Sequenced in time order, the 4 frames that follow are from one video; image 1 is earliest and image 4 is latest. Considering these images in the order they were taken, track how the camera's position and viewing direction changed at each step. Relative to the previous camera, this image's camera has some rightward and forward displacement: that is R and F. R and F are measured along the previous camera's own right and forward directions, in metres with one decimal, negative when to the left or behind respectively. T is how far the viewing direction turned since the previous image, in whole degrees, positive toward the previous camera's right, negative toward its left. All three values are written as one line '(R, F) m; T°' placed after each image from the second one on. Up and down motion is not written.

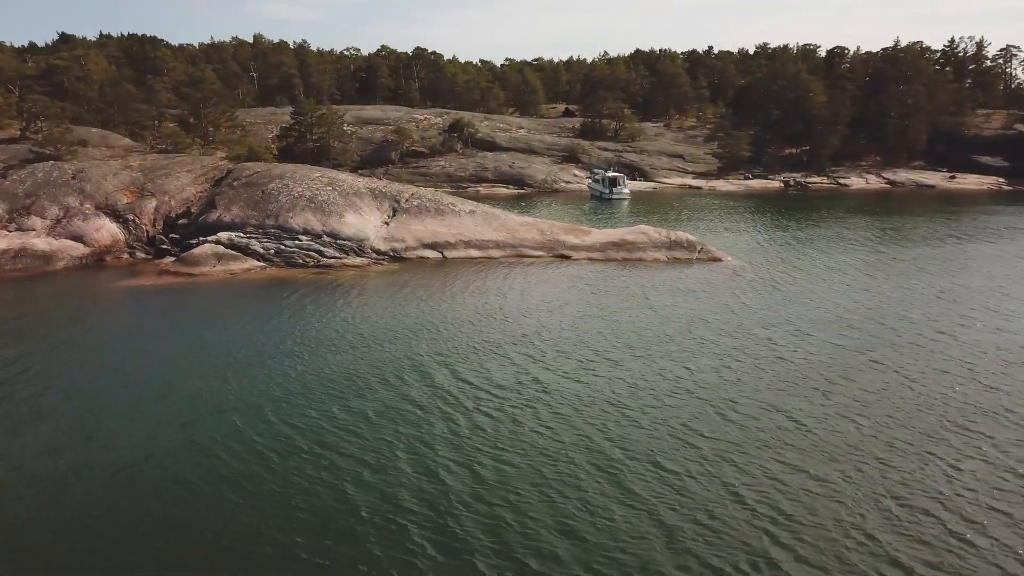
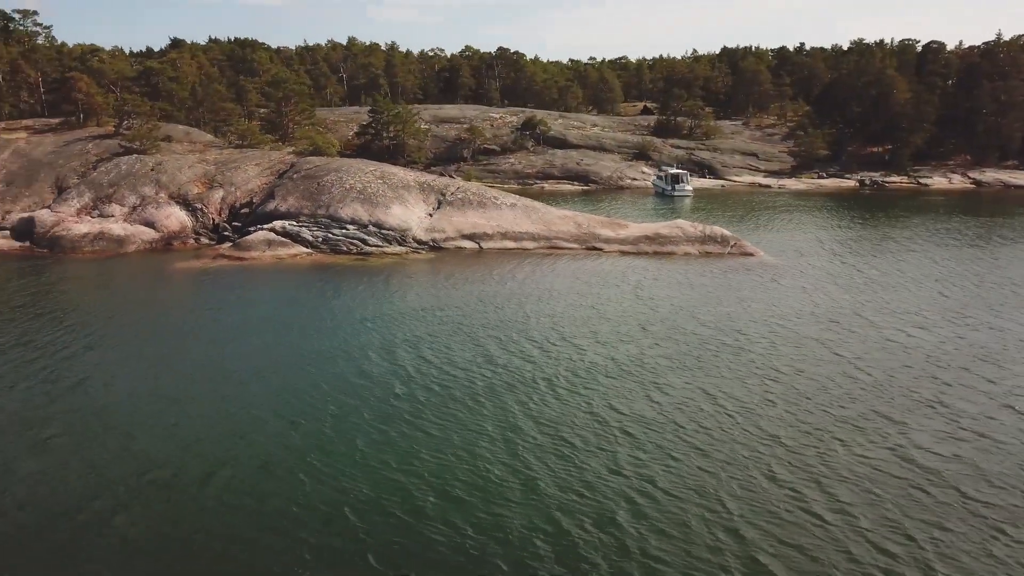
(+4.9, -1.4) m; -8°
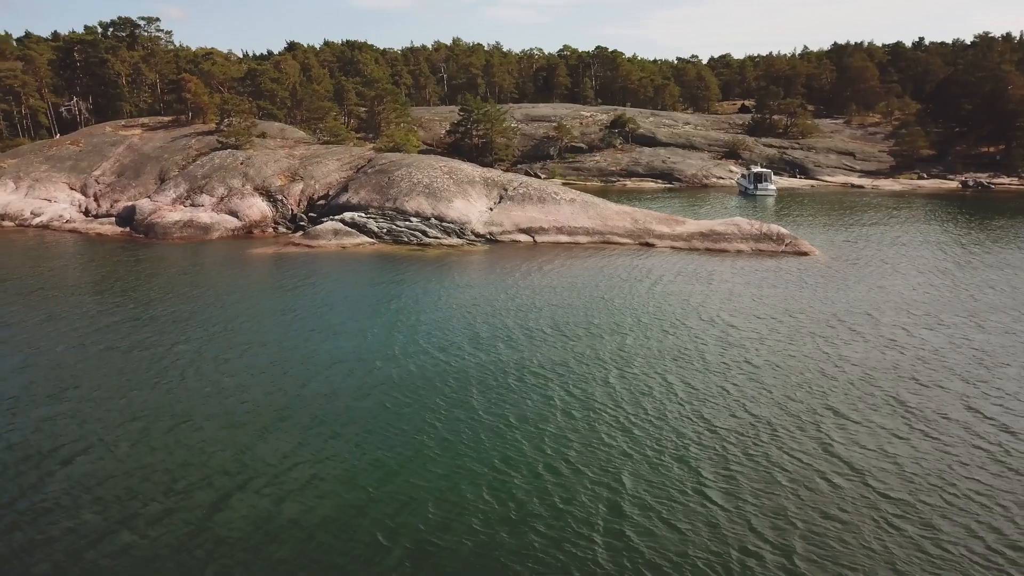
(+4.7, -0.9) m; -9°
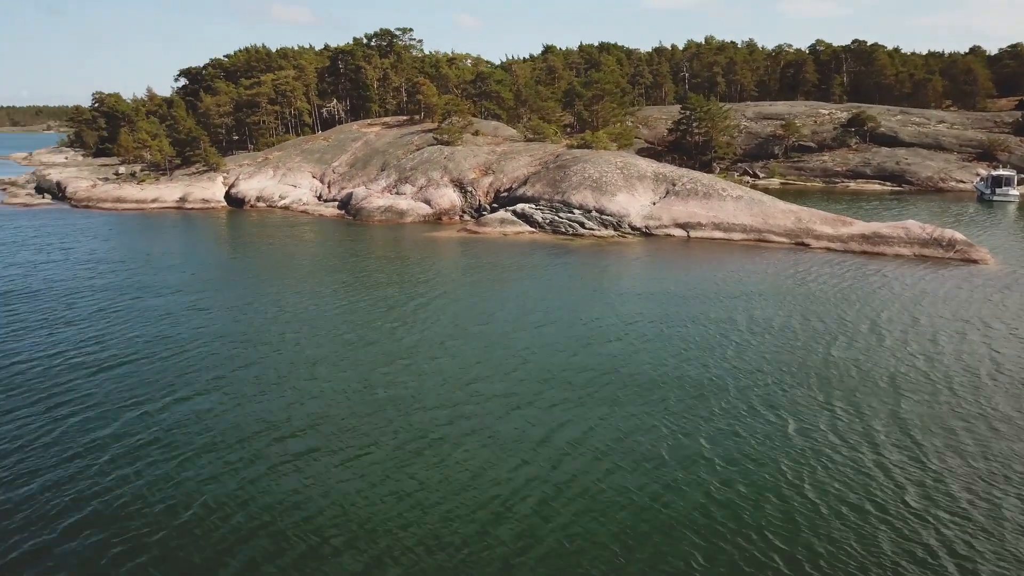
(+9.8, -0.4) m; -20°
